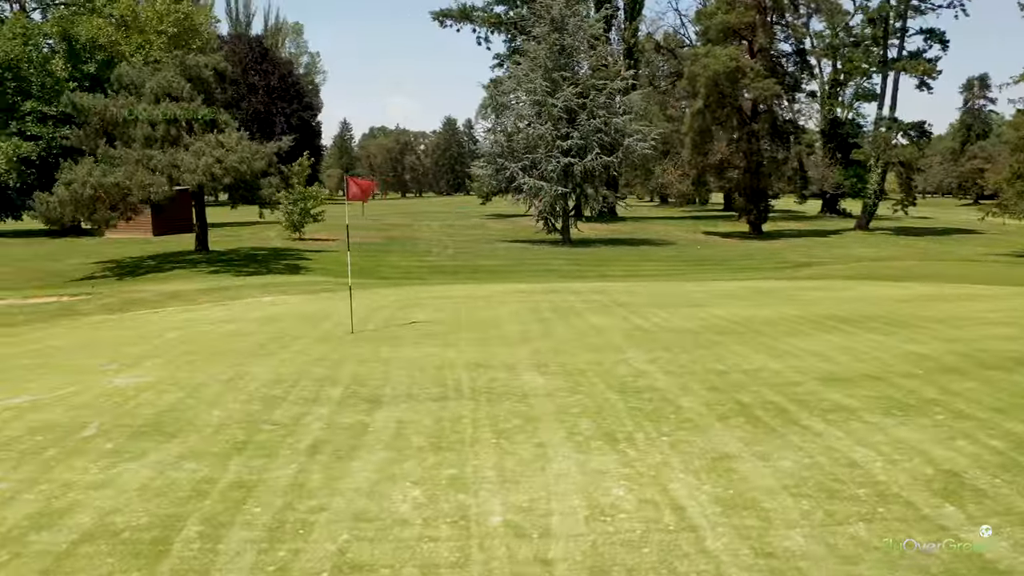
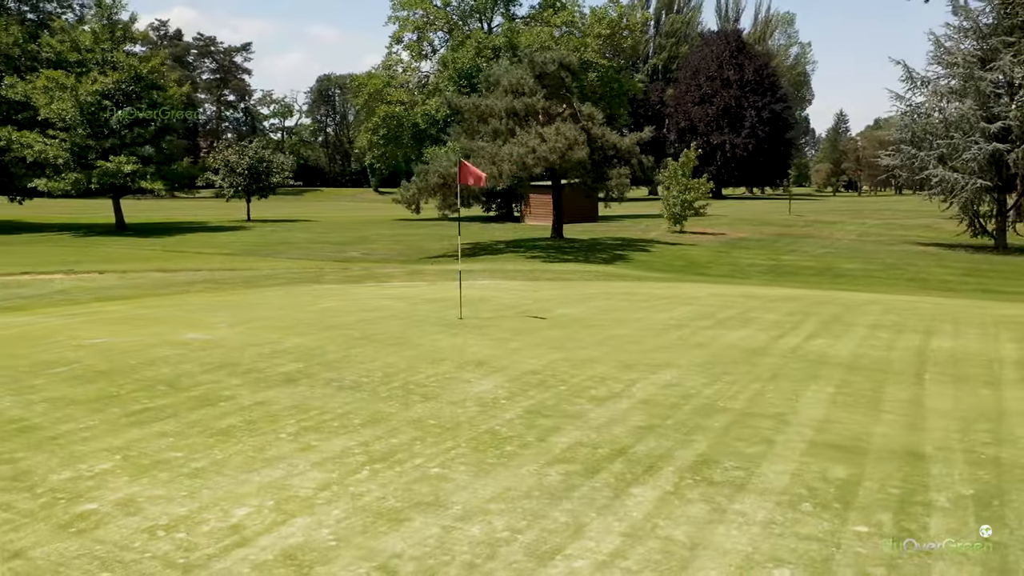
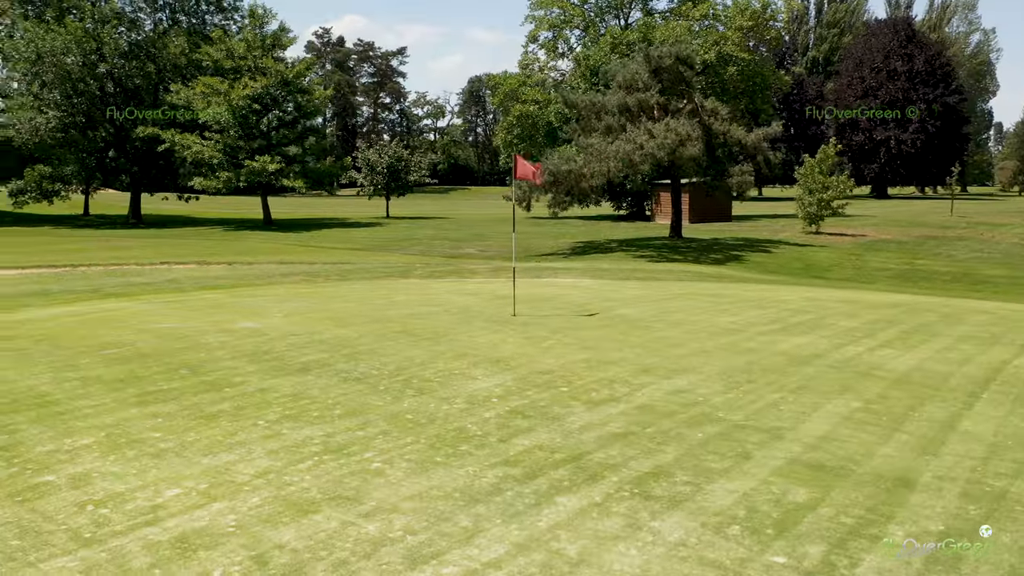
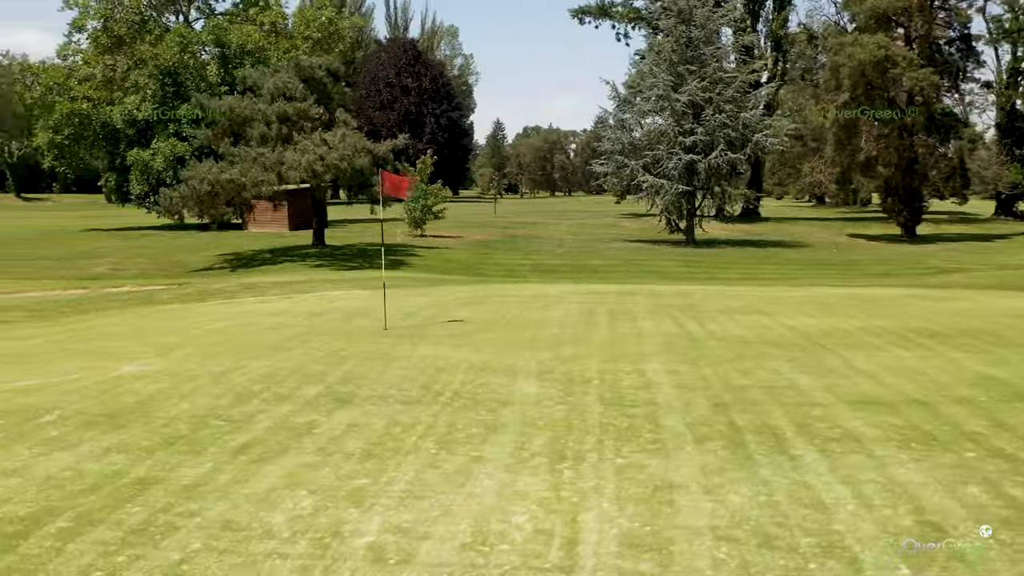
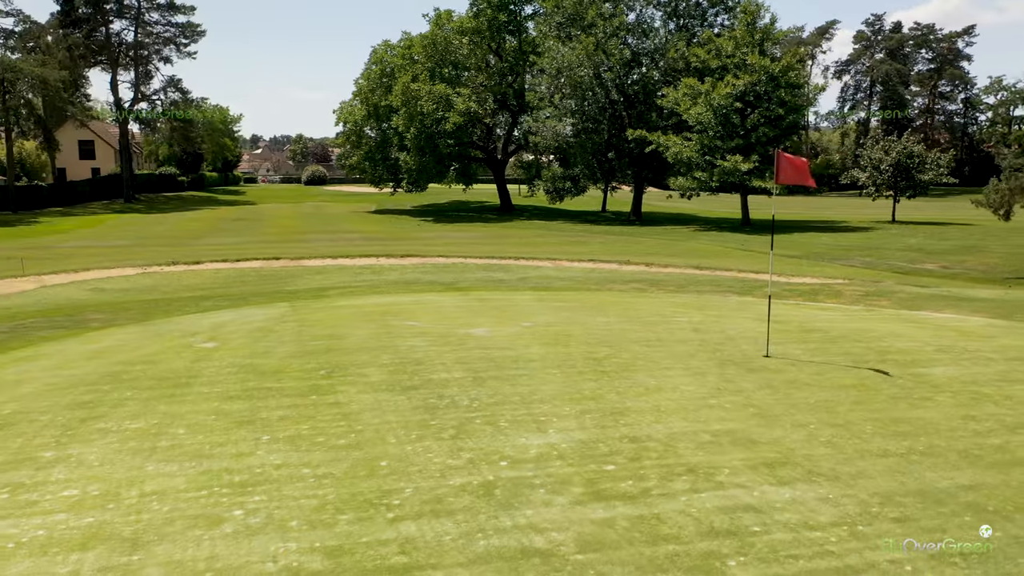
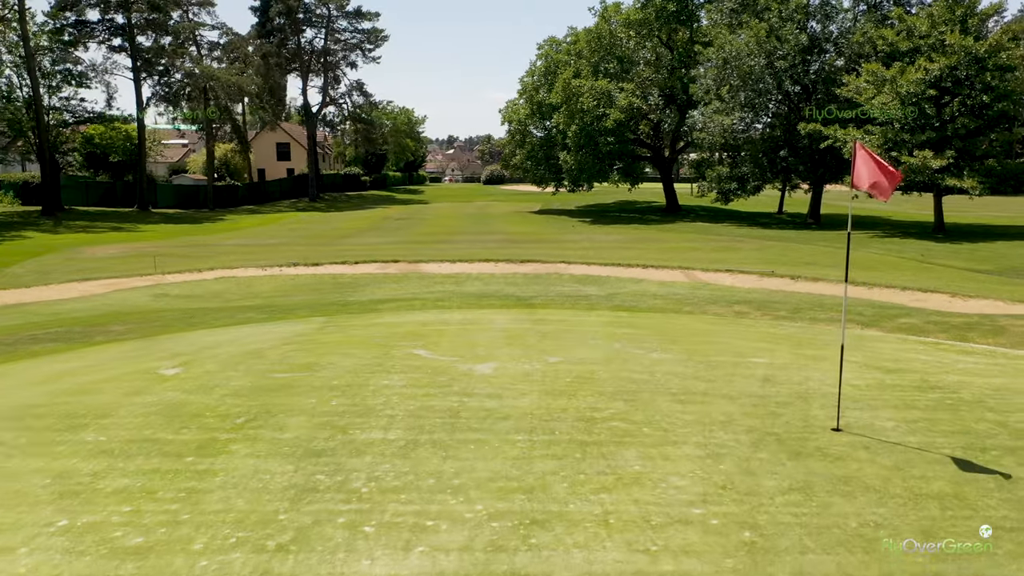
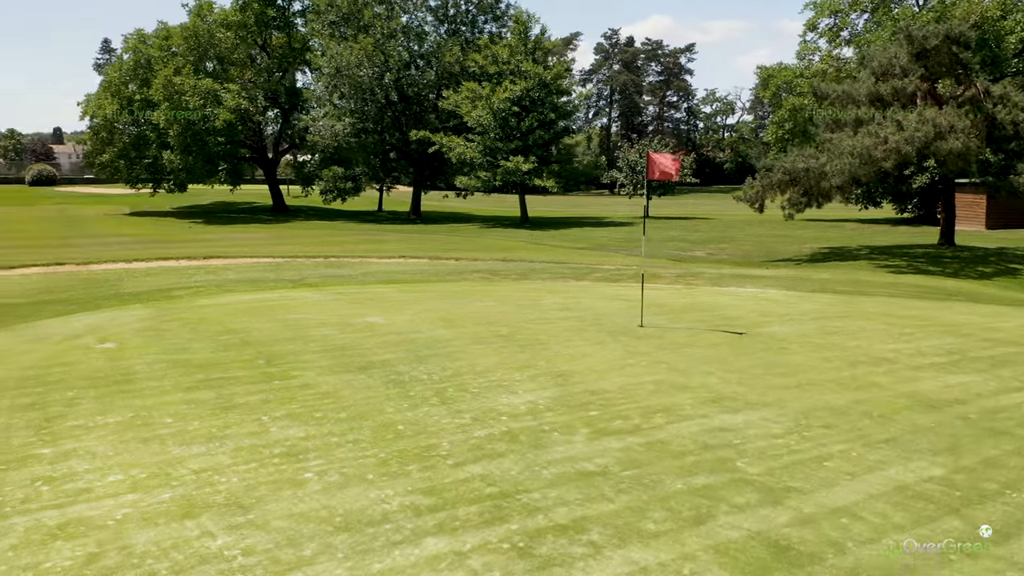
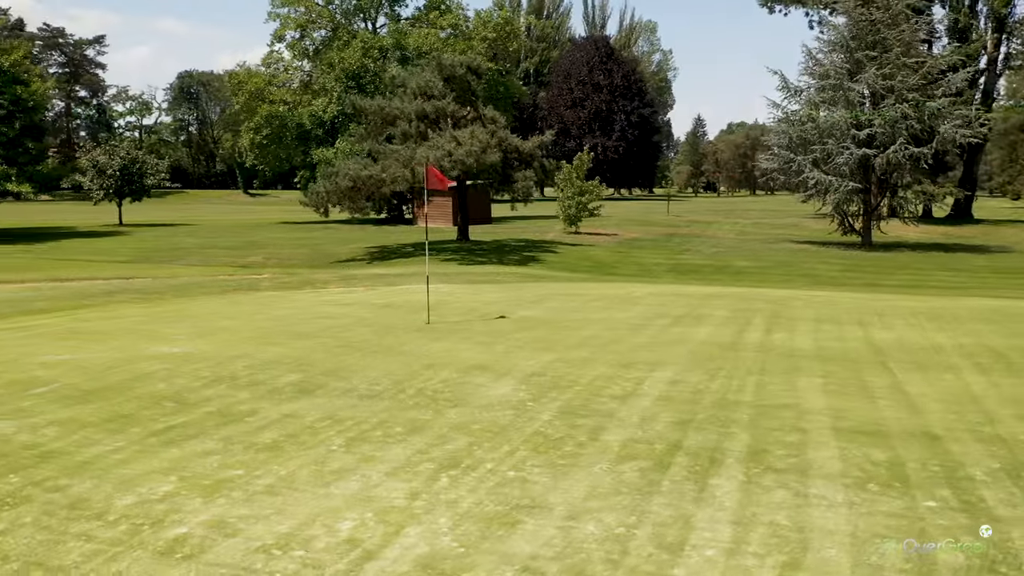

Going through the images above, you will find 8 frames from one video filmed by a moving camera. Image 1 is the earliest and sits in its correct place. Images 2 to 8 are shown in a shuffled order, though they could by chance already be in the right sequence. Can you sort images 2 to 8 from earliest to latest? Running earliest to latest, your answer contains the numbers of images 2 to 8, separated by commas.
4, 8, 2, 3, 7, 5, 6
